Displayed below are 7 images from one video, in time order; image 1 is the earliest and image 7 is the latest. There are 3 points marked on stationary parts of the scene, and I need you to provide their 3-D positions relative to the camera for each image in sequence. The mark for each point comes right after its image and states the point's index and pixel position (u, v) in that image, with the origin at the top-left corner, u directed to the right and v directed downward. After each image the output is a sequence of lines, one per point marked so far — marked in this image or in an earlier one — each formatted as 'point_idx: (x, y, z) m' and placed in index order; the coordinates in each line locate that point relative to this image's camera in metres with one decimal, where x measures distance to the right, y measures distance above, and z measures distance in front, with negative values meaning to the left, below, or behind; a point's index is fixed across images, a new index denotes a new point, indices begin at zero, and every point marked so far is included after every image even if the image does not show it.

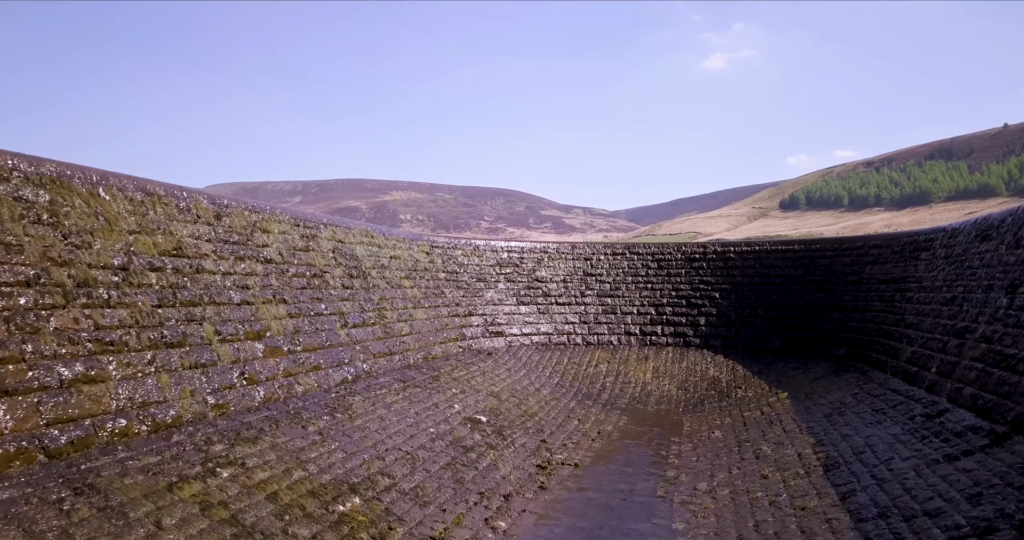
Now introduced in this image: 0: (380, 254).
0: (-2.5, +0.3, +13.3) m
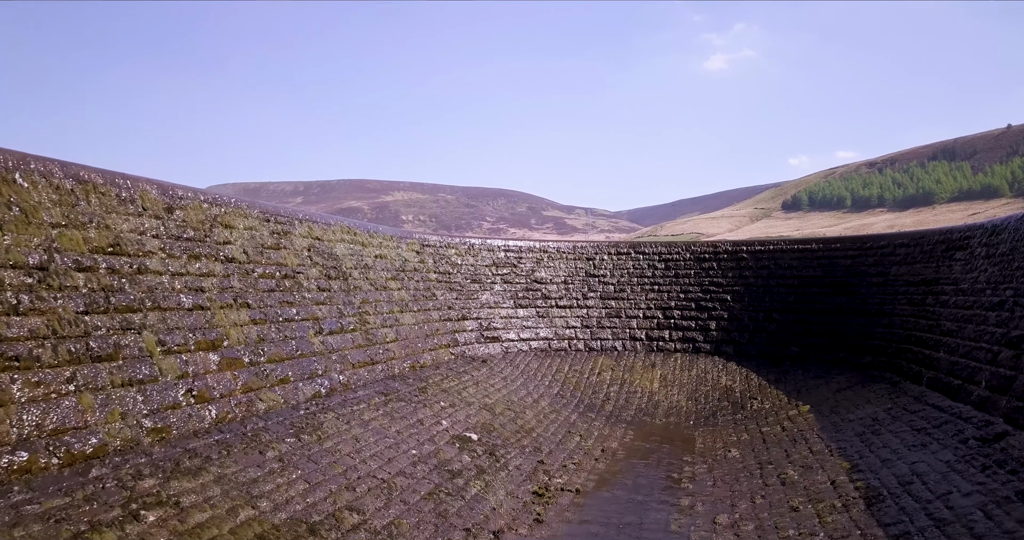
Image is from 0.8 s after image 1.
0: (-2.6, +0.3, +12.2) m
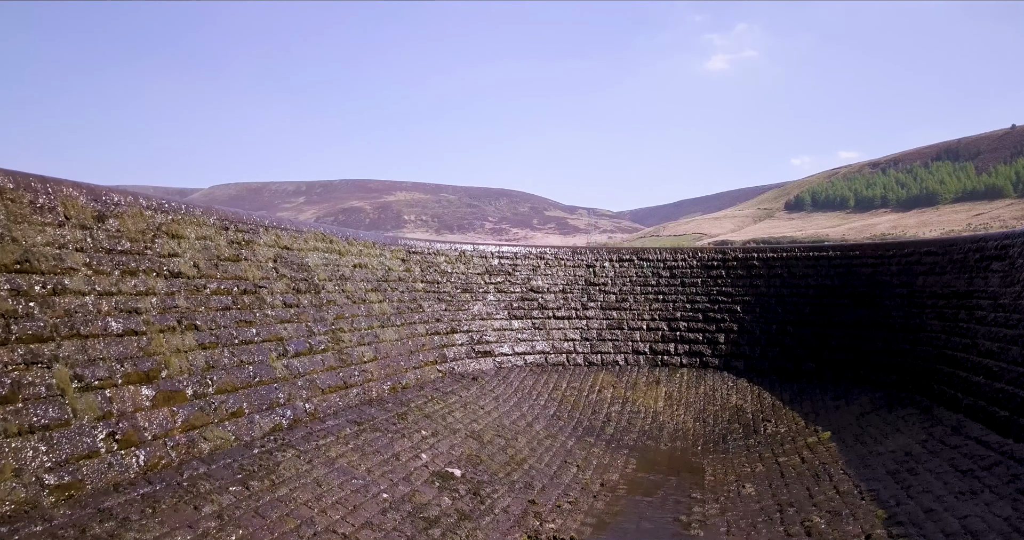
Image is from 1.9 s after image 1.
0: (-2.7, +0.1, +11.1) m
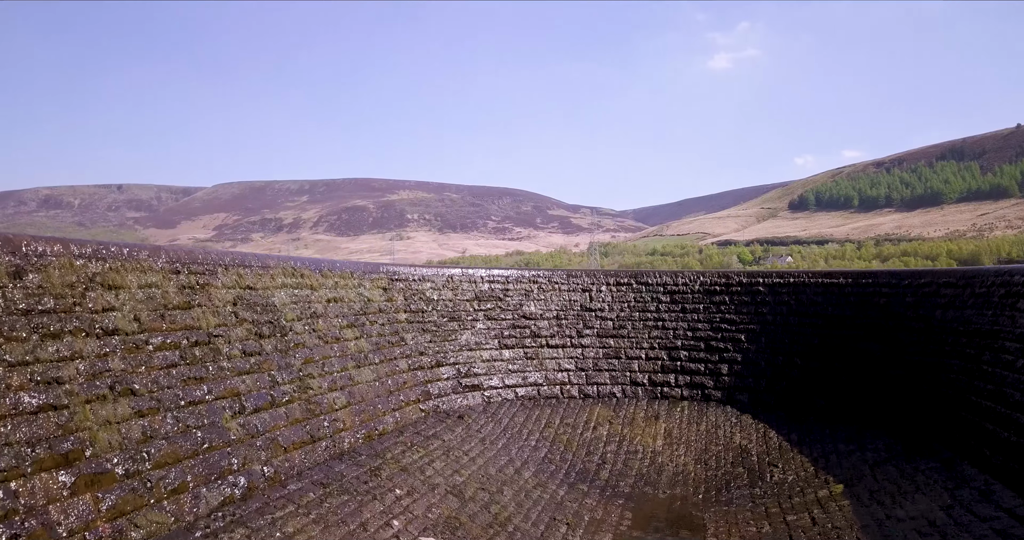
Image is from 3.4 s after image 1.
0: (-2.9, -0.4, +10.3) m
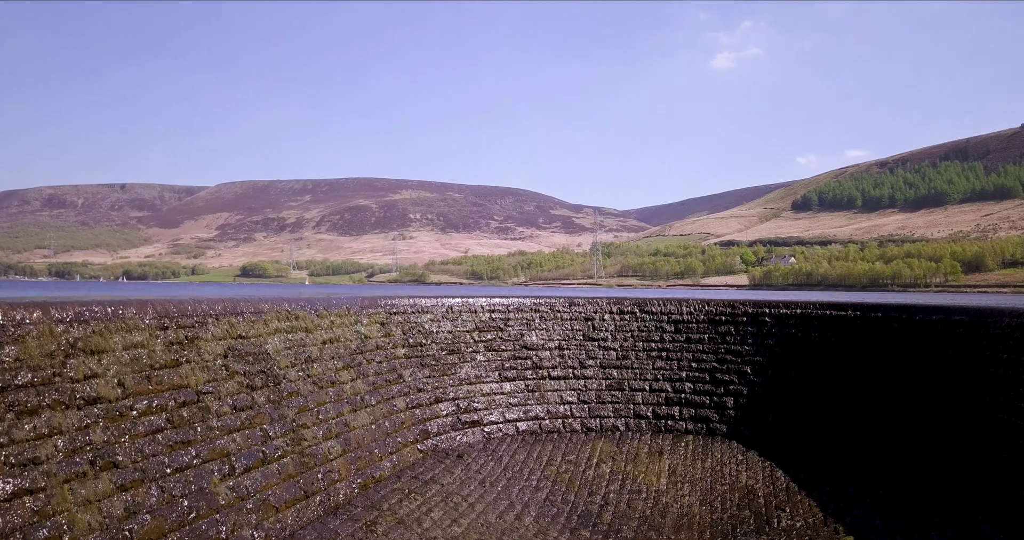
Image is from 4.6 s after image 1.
0: (-2.9, -1.0, +10.0) m
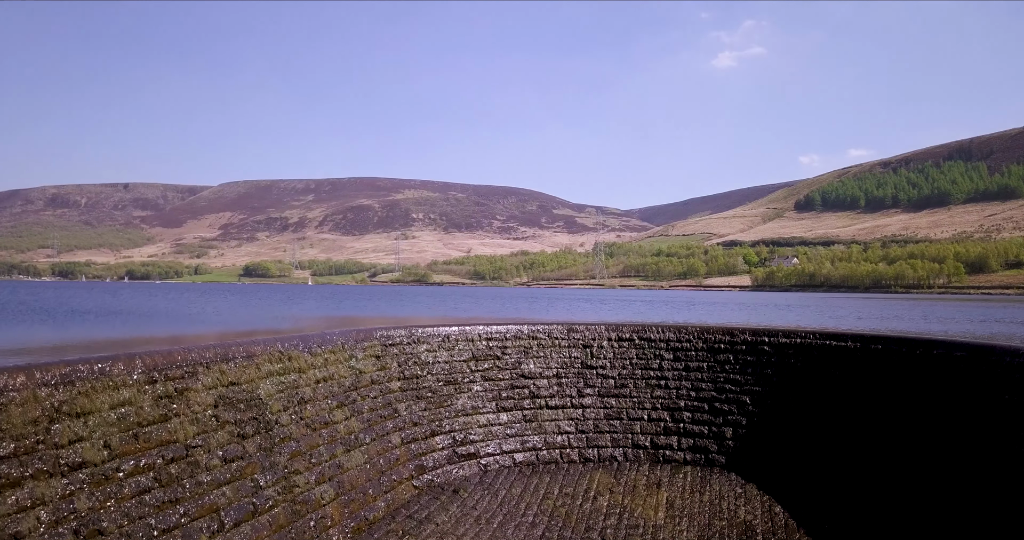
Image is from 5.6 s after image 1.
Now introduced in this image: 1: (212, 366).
0: (-3.0, -1.6, +9.9) m
1: (-3.6, -1.2, +8.4) m
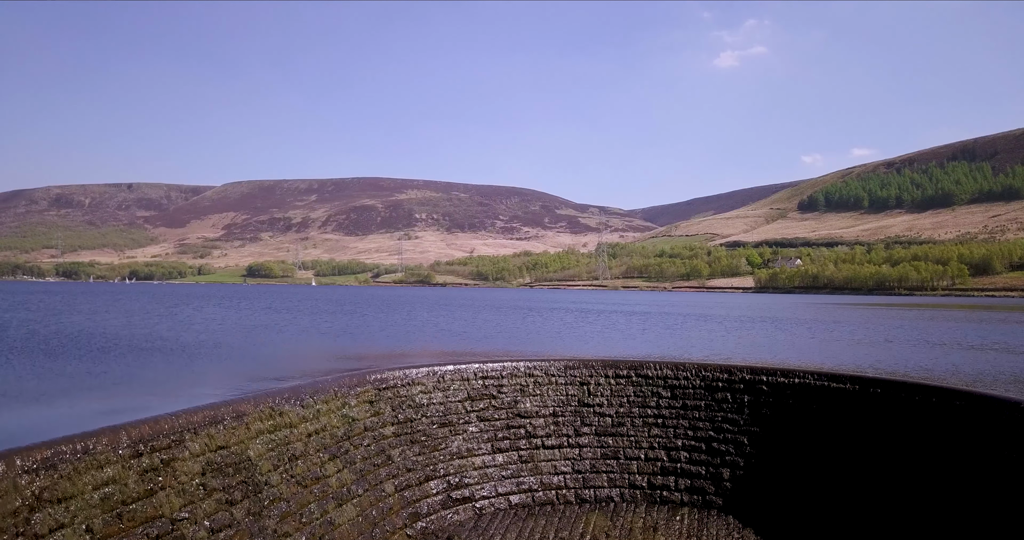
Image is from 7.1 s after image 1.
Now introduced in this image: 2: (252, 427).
0: (-3.1, -2.4, +9.8) m
1: (-3.7, -1.9, +8.3) m
2: (-3.4, -2.1, +9.2) m
